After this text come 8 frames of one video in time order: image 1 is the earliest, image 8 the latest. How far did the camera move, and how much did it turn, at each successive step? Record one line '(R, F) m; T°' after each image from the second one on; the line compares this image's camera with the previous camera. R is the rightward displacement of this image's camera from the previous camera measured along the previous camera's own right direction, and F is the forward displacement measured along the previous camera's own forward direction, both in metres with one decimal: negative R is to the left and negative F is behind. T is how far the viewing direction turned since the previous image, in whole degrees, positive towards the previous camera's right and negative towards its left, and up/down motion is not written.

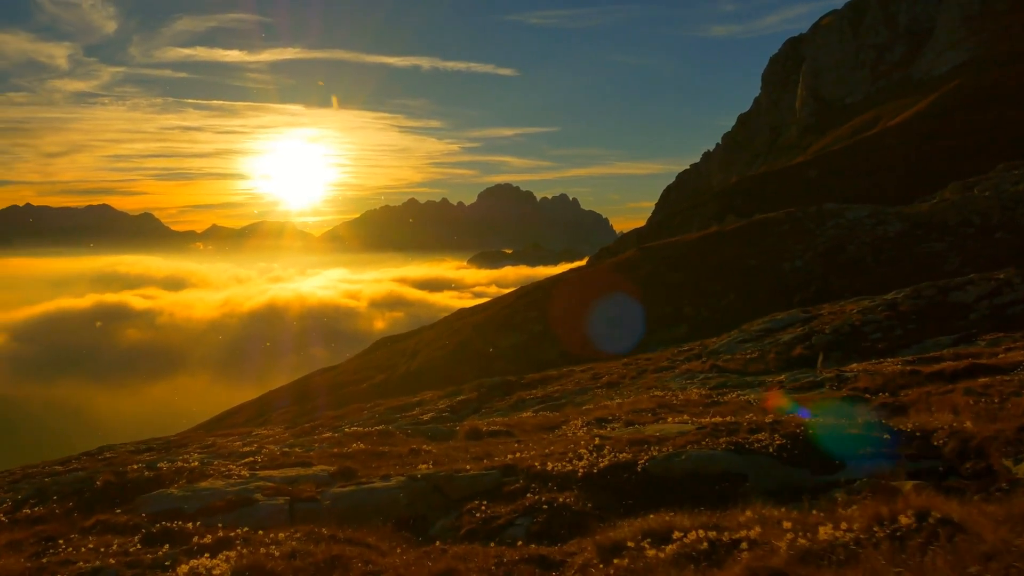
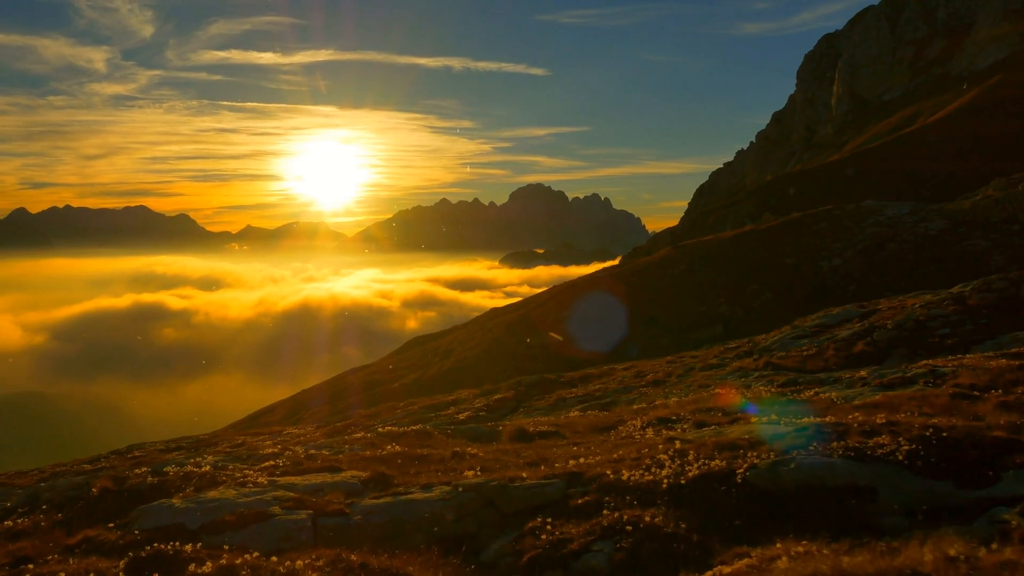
(-0.5, +2.8) m; -2°
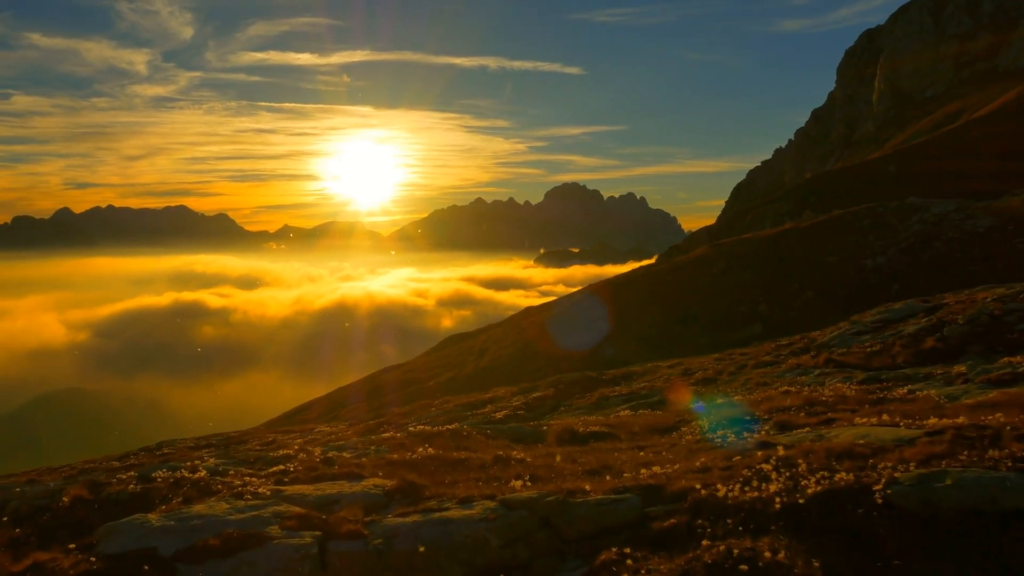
(-0.3, +2.9) m; -2°
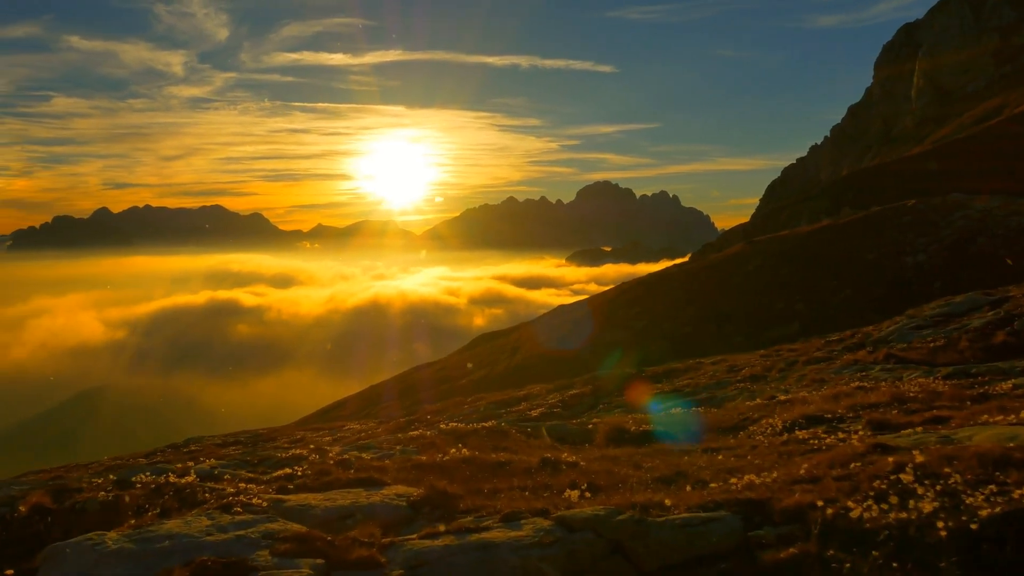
(-0.3, +2.5) m; -2°
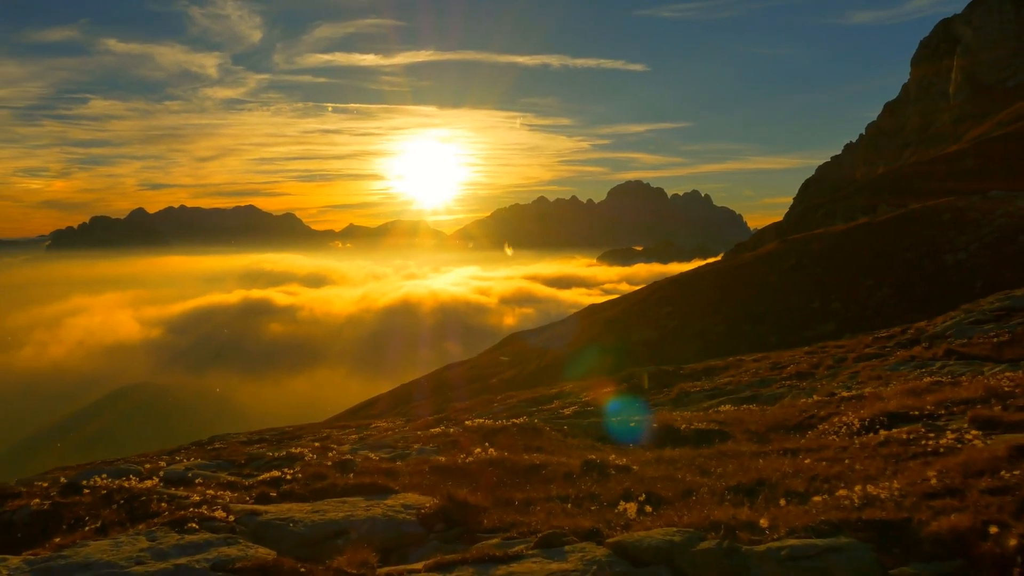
(-0.1, +2.3) m; -2°
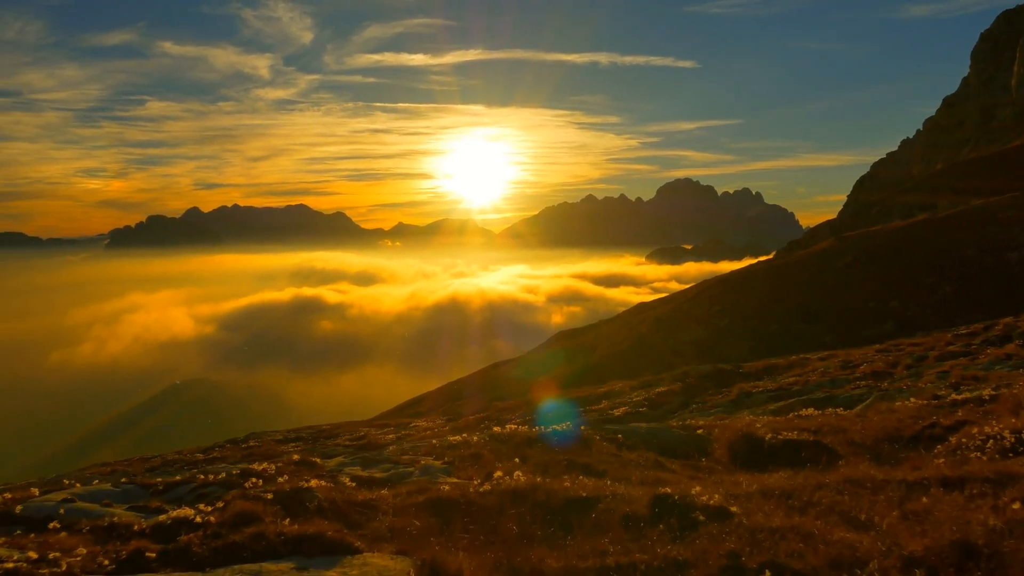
(+0.1, +3.7) m; -3°
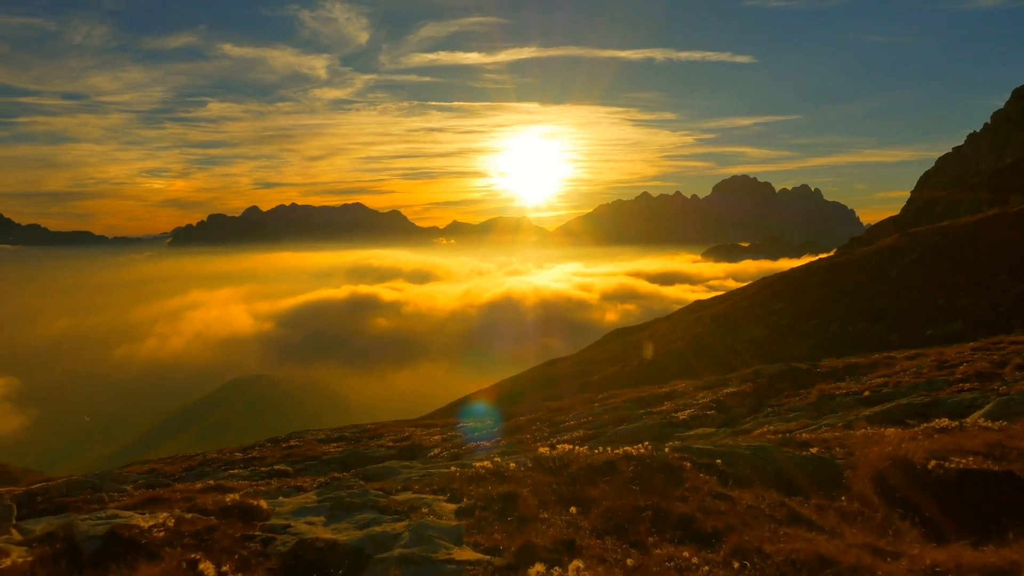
(0.0, +4.2) m; -3°
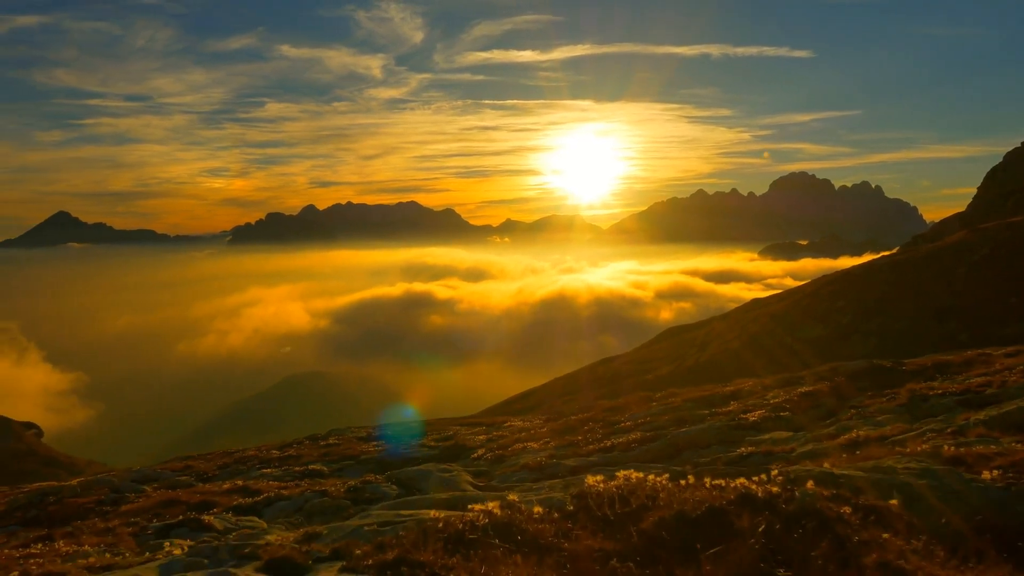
(+0.2, +4.1) m; -3°
